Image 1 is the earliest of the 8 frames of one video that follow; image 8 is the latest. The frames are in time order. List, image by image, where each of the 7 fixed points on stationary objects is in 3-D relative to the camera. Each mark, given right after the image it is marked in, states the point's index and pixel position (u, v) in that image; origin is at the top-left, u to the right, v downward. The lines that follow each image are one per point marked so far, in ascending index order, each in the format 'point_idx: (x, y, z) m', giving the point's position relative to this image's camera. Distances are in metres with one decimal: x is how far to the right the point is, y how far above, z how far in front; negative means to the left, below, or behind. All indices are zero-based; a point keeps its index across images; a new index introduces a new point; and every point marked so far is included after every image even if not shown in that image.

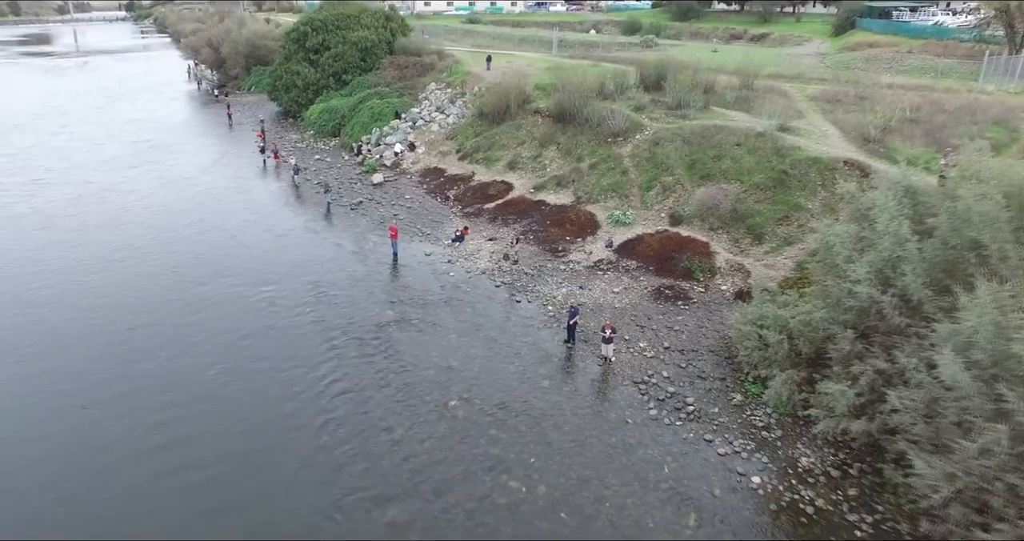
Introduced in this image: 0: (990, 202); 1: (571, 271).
0: (+10.4, +1.5, +12.2) m
1: (+2.4, 0.0, +20.7) m
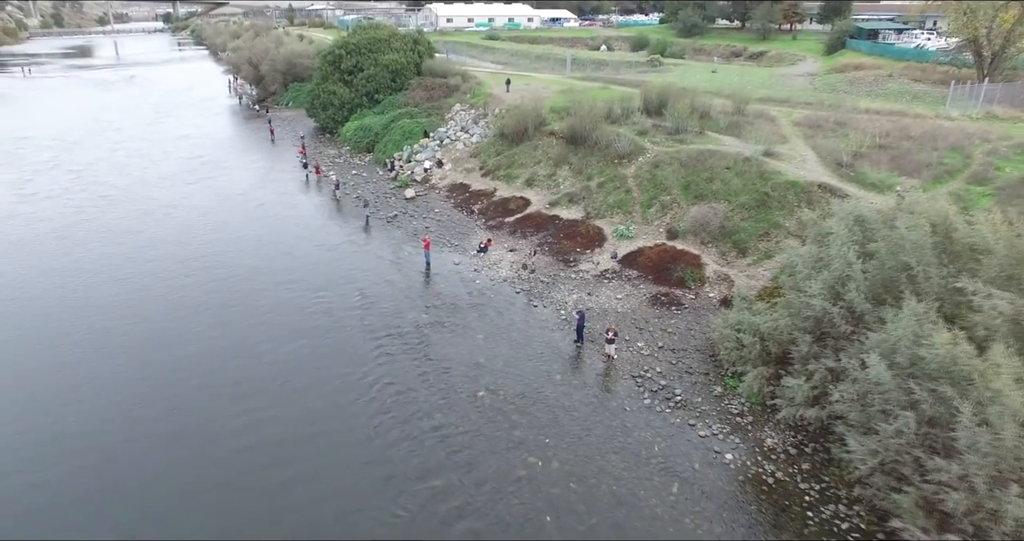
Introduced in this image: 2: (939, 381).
0: (+11.0, +1.0, +15.2) m
1: (+3.1, -0.4, +23.8) m
2: (+10.0, -2.6, +12.8) m
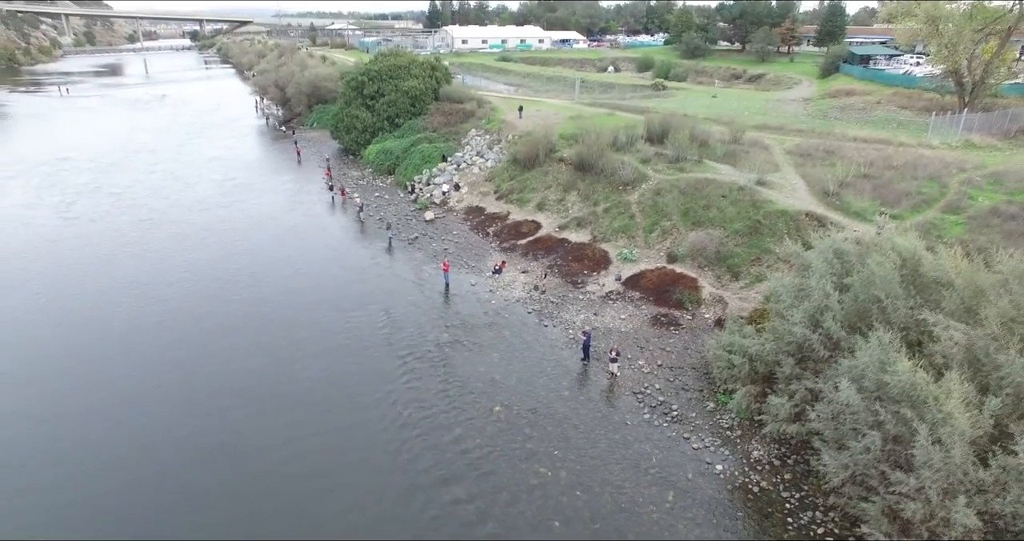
0: (+11.4, 0.0, +17.0) m
1: (+3.6, -1.3, +25.6) m
2: (+10.3, -3.6, +14.6) m
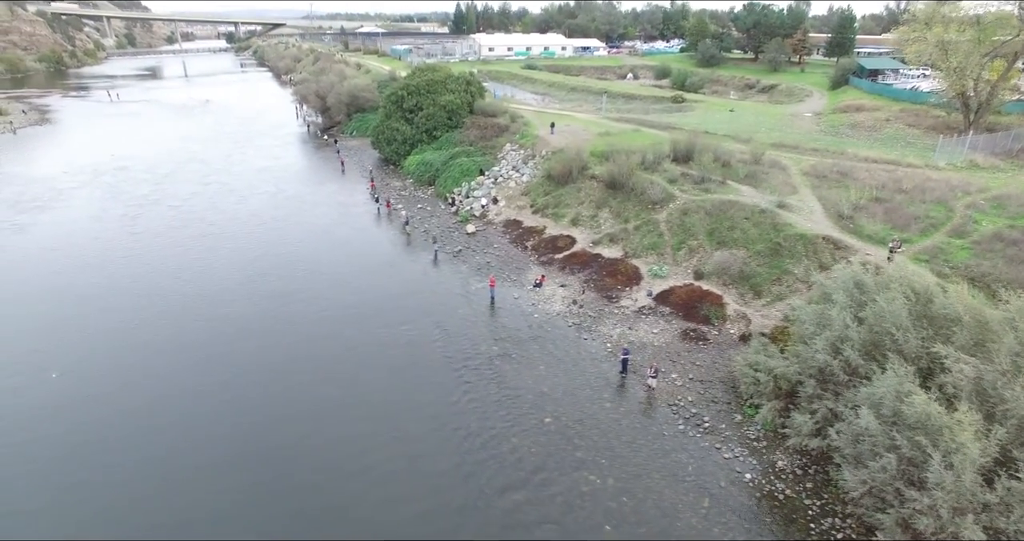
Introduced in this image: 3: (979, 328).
0: (+13.3, -1.1, +18.9) m
1: (+5.5, -2.1, +27.6) m
2: (+12.1, -4.7, +16.6) m
3: (+15.3, -1.8, +18.1) m
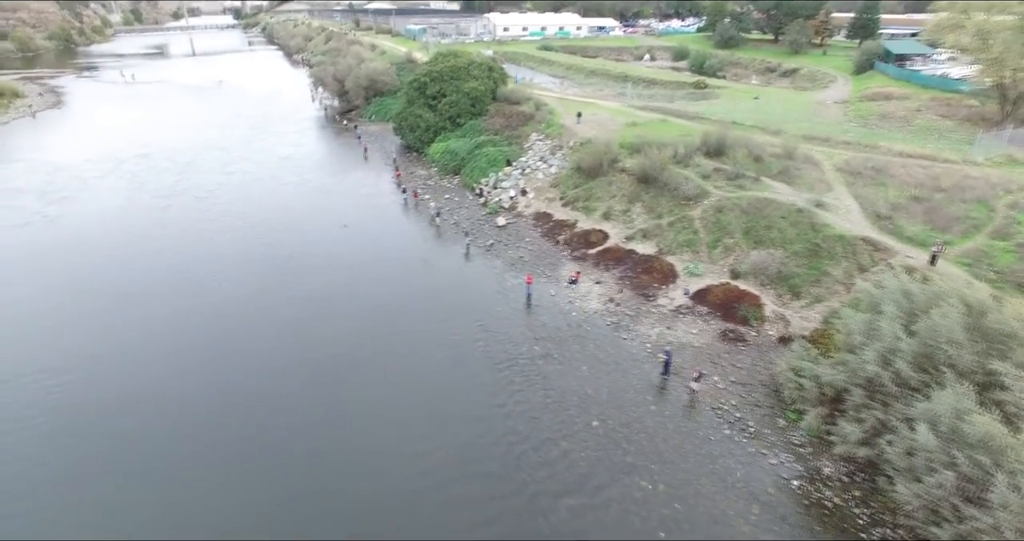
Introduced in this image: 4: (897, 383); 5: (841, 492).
0: (+15.3, -1.6, +18.8) m
1: (+7.3, -2.1, +27.5) m
2: (+14.0, -5.3, +16.7) m
3: (+17.3, -2.4, +18.1) m
4: (+13.6, -3.9, +19.3) m
5: (+11.5, -7.7, +19.2) m
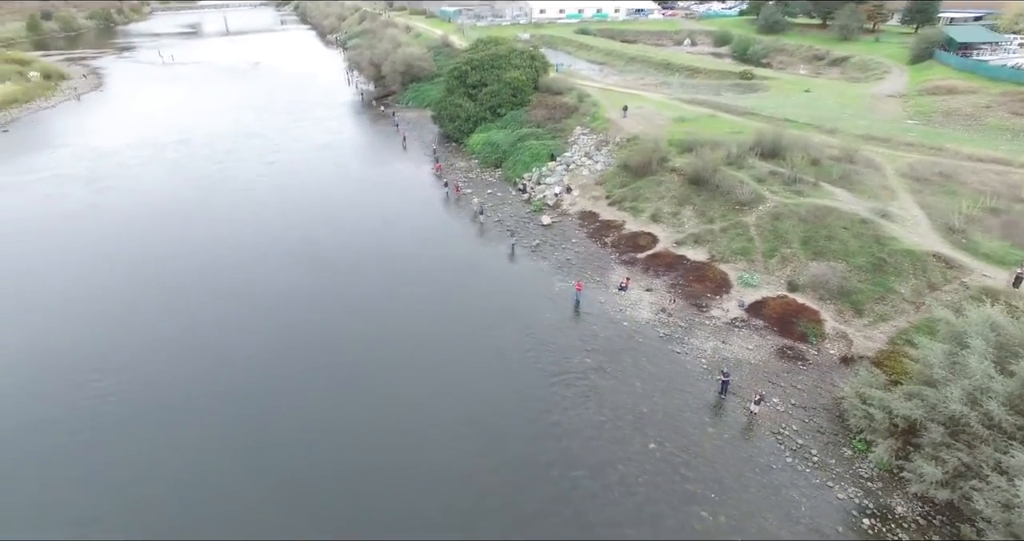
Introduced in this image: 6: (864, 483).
0: (+17.3, -2.7, +17.5) m
1: (+9.6, -2.7, +26.4) m
2: (+16.0, -6.5, +15.5) m
3: (+19.3, -3.6, +16.7) m
4: (+15.7, -5.0, +18.2) m
5: (+13.4, -8.7, +18.2) m
6: (+12.7, -7.7, +19.7) m
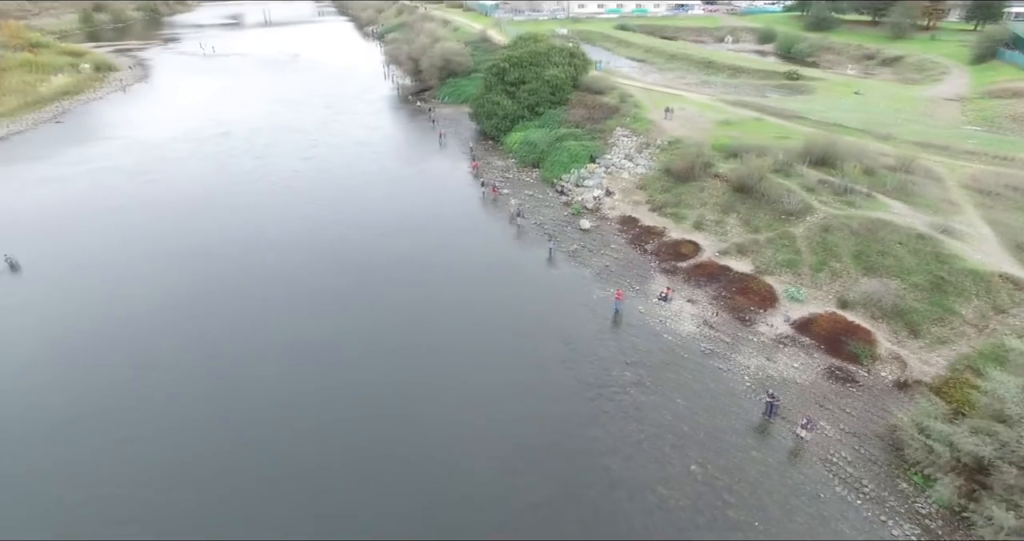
0: (+18.7, -3.8, +16.2) m
1: (+11.3, -3.3, +25.4) m
2: (+17.1, -7.5, +14.3) m
3: (+20.6, -4.7, +15.3) m
4: (+17.0, -5.9, +16.9) m
5: (+14.6, -9.6, +17.2) m
6: (+14.0, -8.6, +18.6) m
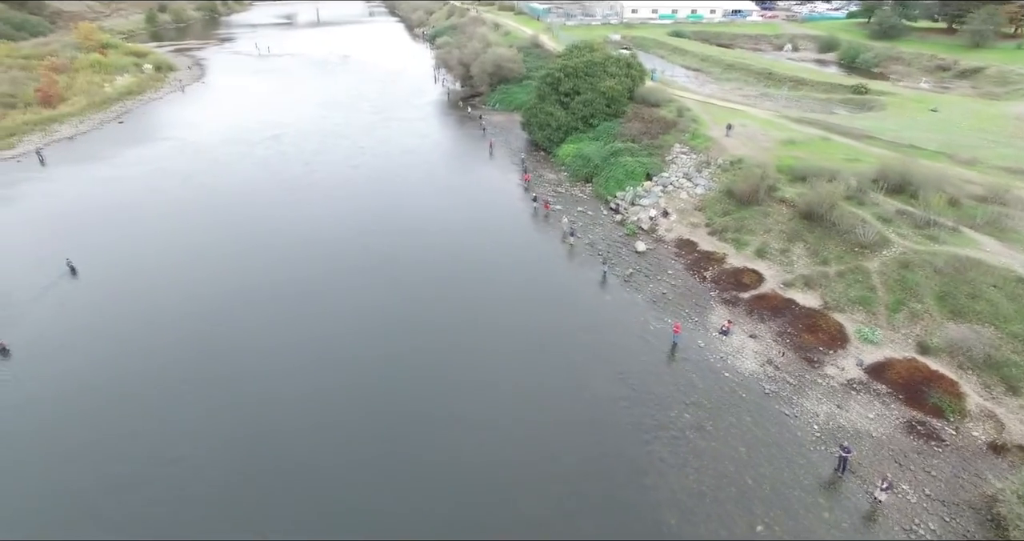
0: (+20.4, -5.8, +14.0) m
1: (+13.5, -5.1, +23.5) m
2: (+18.6, -9.5, +12.2) m
3: (+22.2, -6.8, +13.0) m
4: (+18.6, -7.9, +14.8) m
5: (+16.1, -11.5, +15.2) m
6: (+15.6, -10.4, +16.7) m
